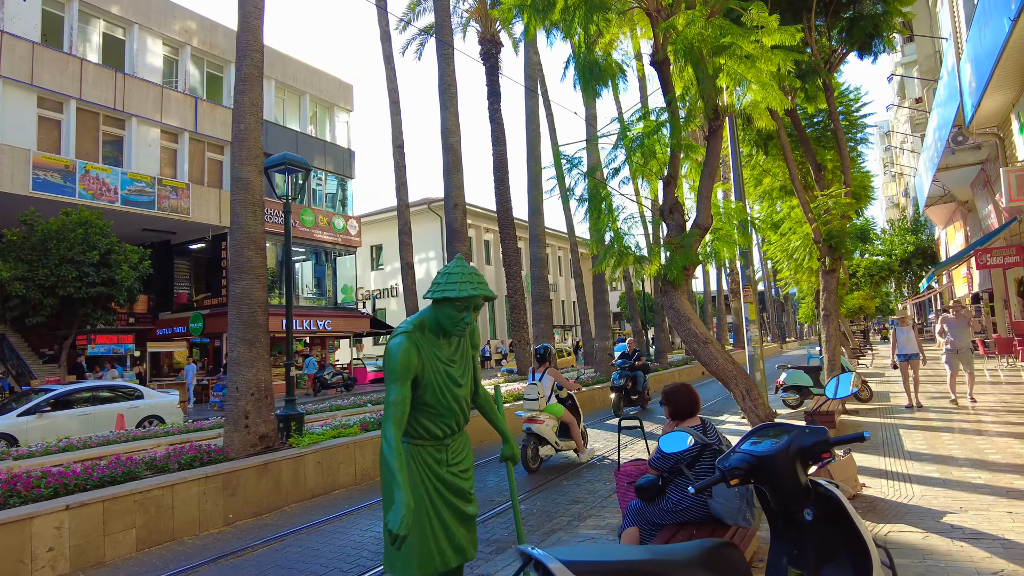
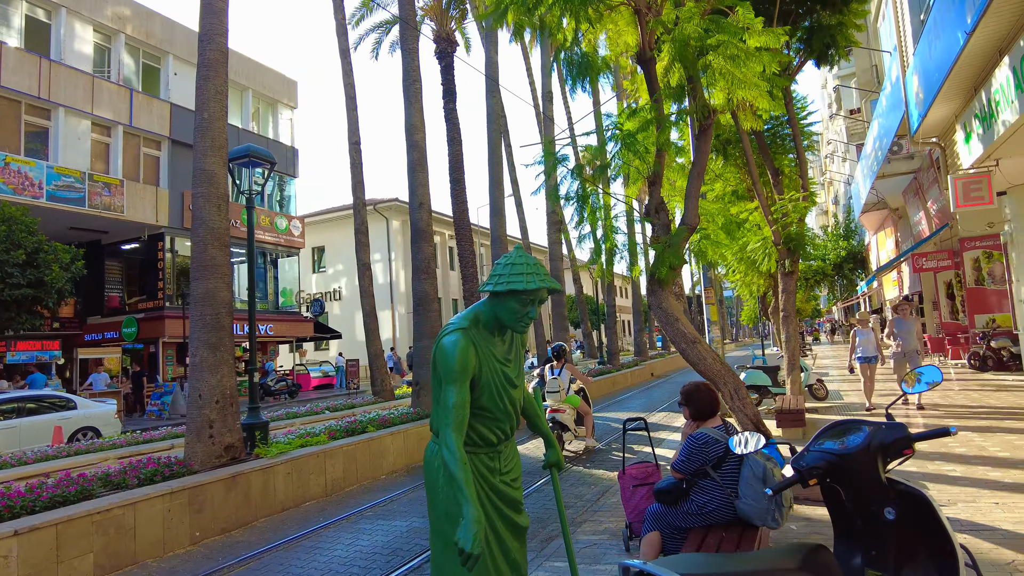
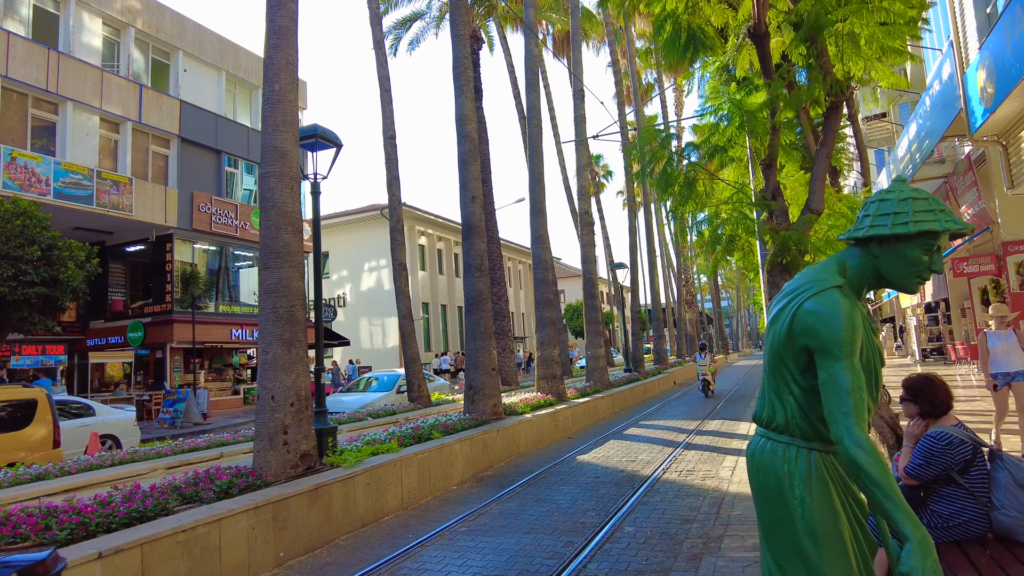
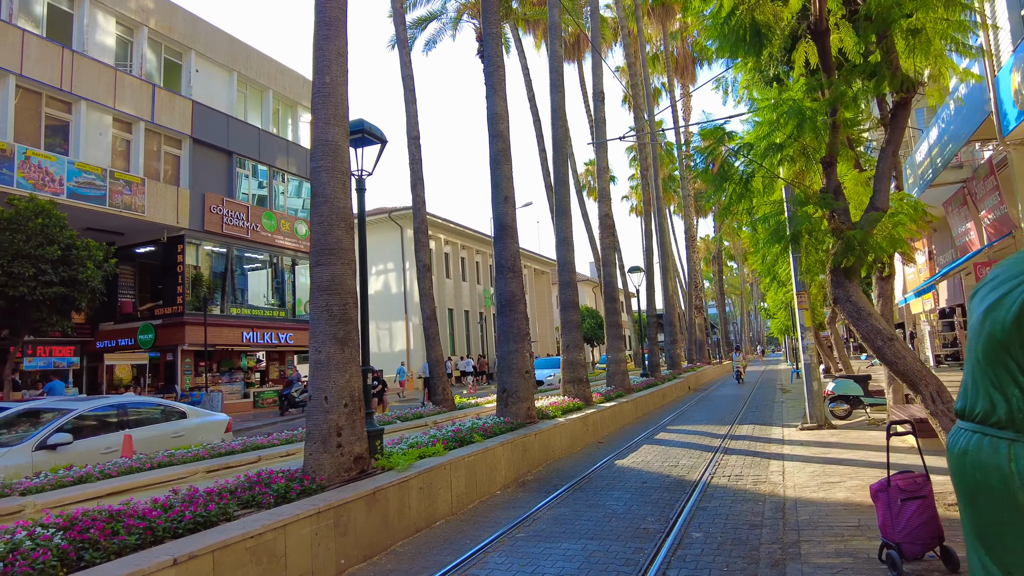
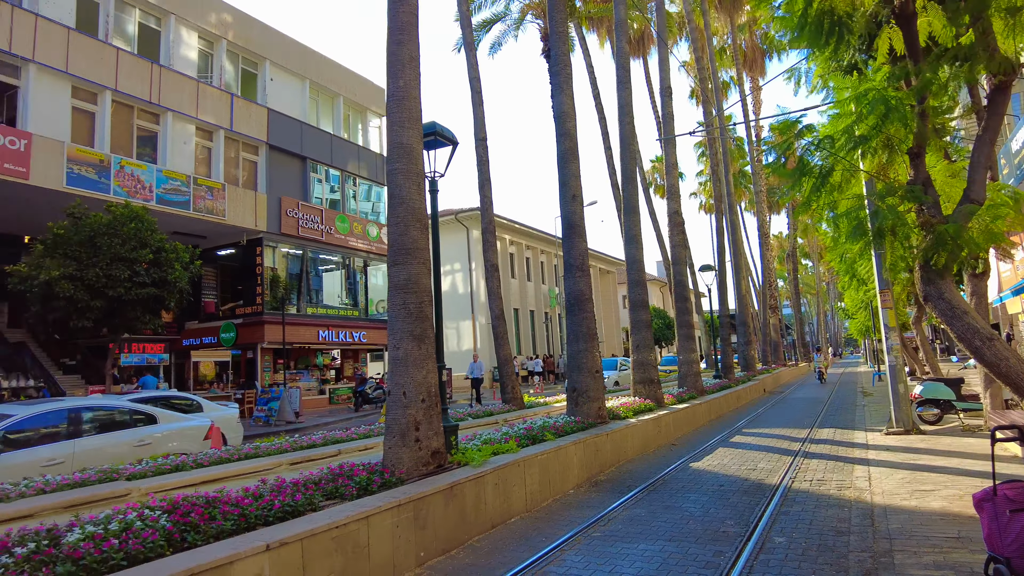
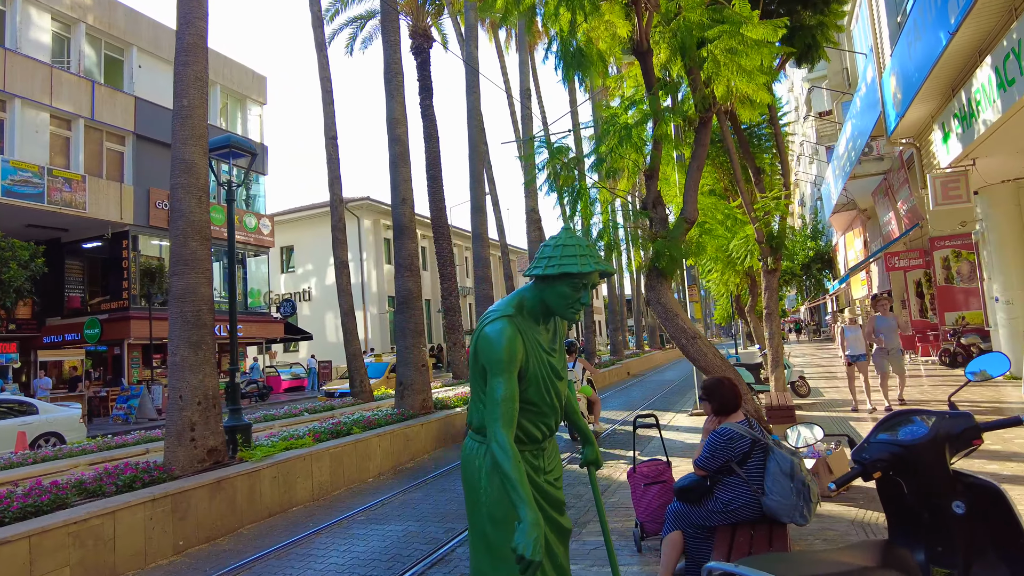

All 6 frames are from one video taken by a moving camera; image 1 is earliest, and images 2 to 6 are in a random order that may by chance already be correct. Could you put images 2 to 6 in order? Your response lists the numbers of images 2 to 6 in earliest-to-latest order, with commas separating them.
2, 6, 3, 4, 5
